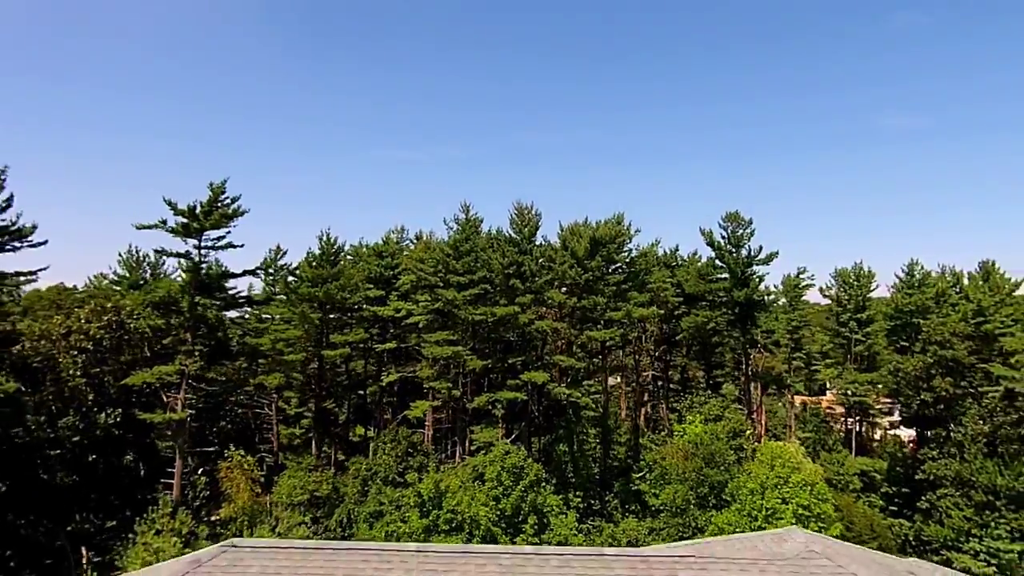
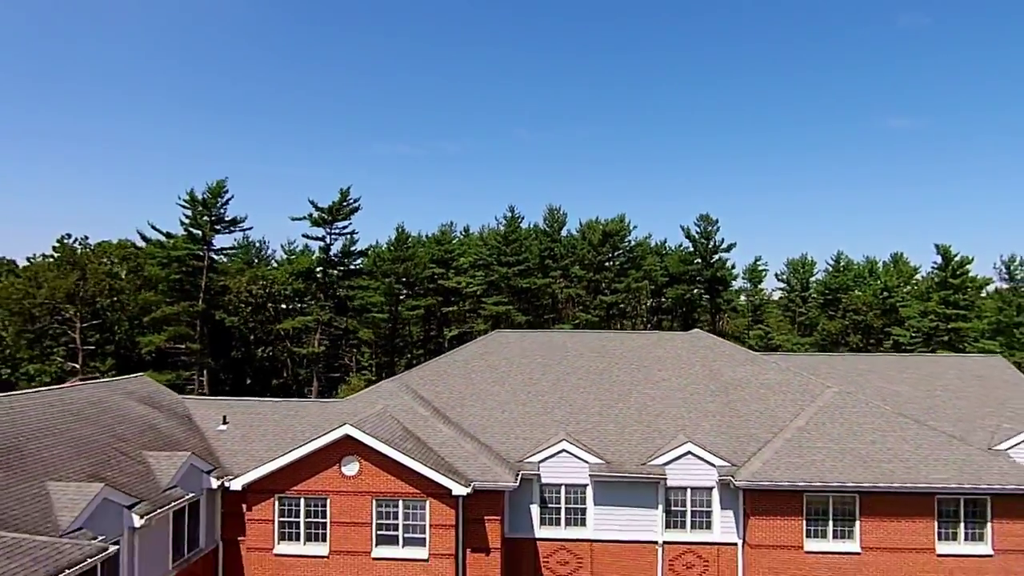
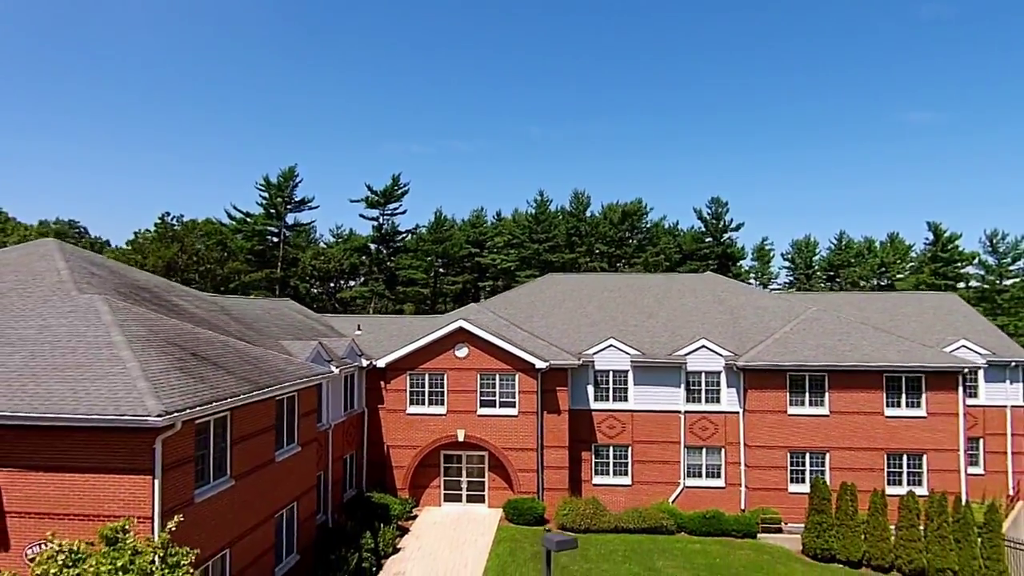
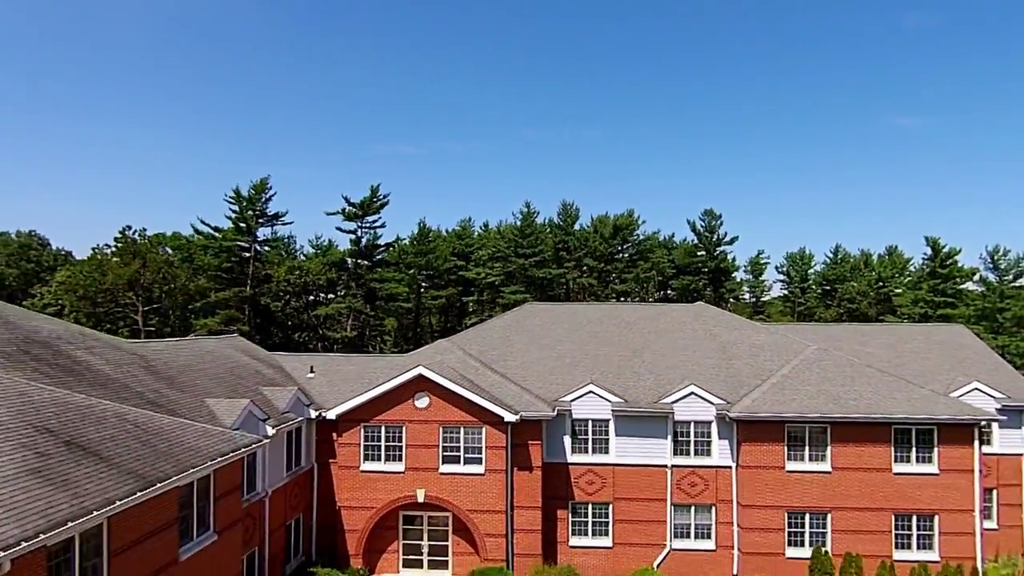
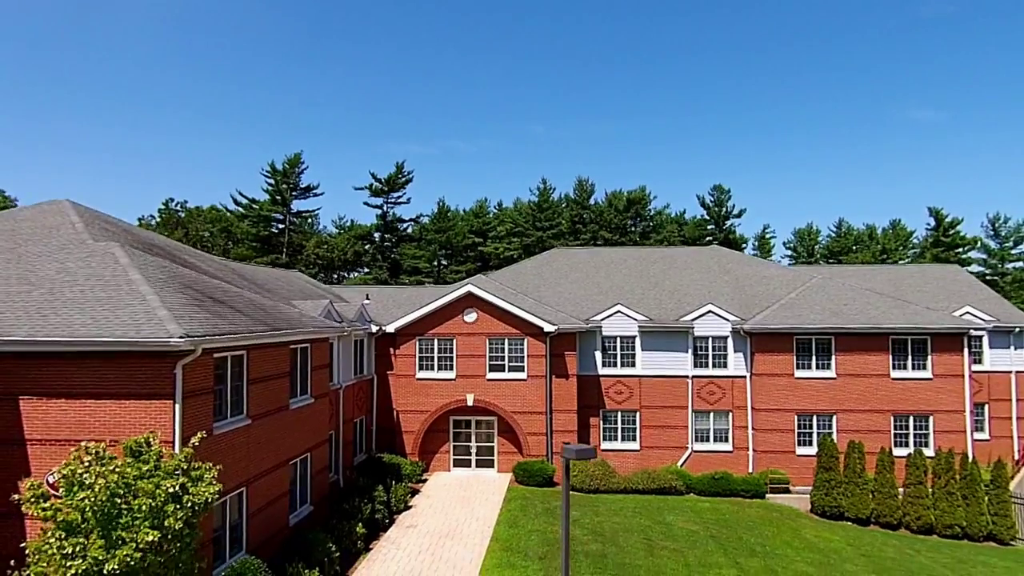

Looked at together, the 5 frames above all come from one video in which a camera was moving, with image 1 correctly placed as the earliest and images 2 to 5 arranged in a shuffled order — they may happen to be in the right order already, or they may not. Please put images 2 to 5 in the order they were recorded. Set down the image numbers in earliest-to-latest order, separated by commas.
2, 4, 3, 5
